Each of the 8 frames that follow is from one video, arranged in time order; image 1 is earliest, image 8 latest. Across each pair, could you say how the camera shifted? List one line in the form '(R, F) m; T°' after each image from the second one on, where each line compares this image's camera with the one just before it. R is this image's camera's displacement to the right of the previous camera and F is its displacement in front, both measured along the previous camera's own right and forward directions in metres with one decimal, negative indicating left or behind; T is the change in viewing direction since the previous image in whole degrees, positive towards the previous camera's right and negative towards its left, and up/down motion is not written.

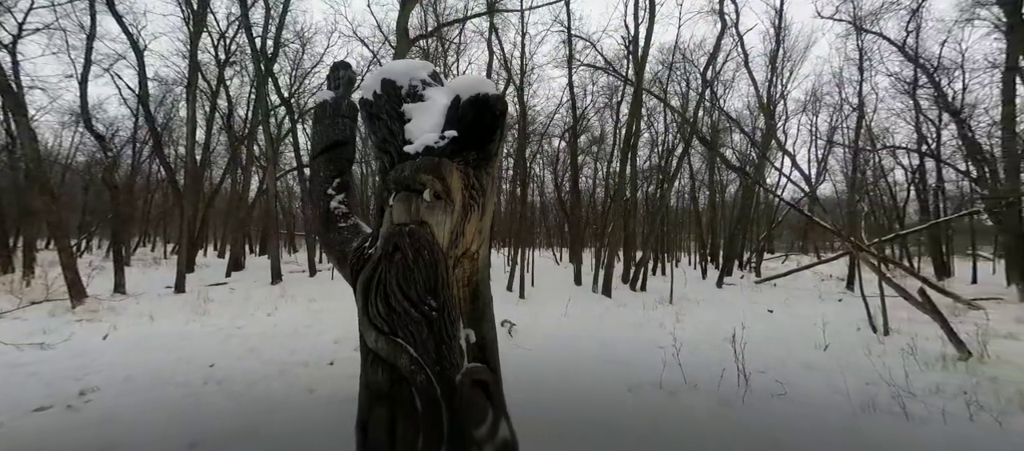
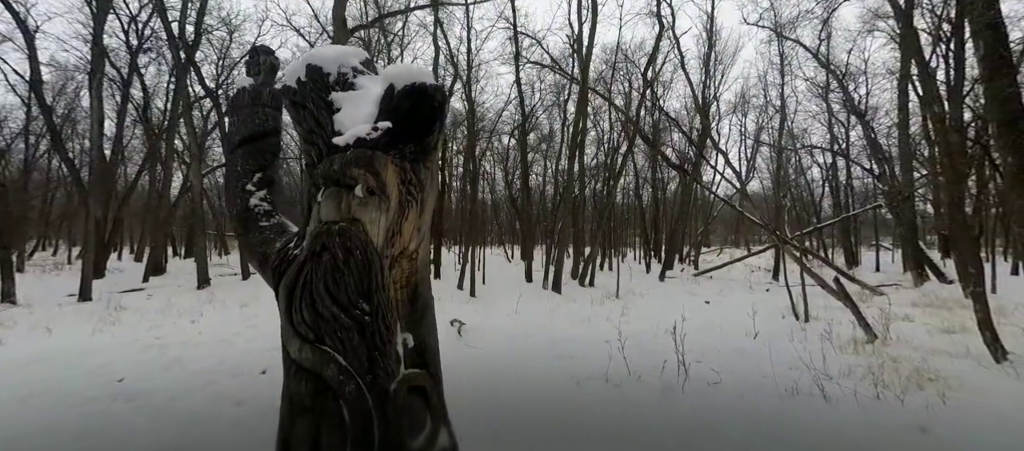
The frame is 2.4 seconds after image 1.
(+0.1, +0.1) m; +7°
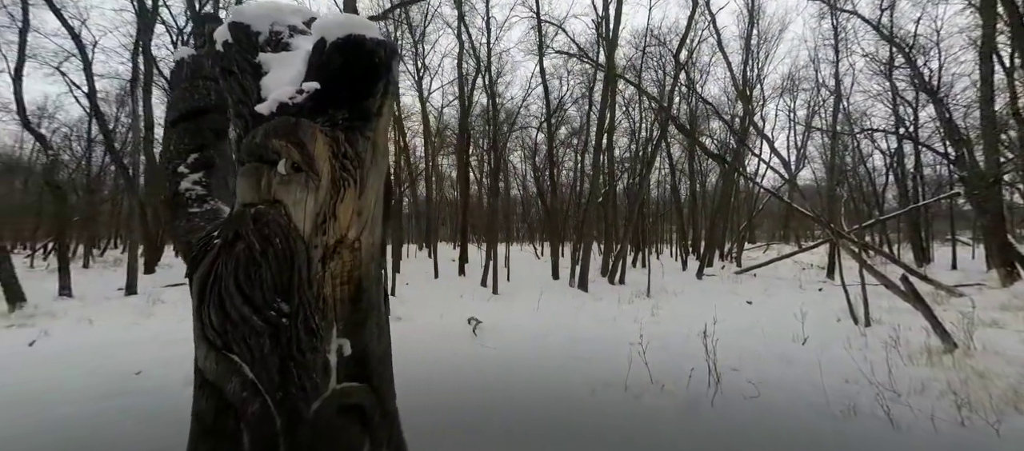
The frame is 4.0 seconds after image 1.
(+0.3, +0.4) m; -5°
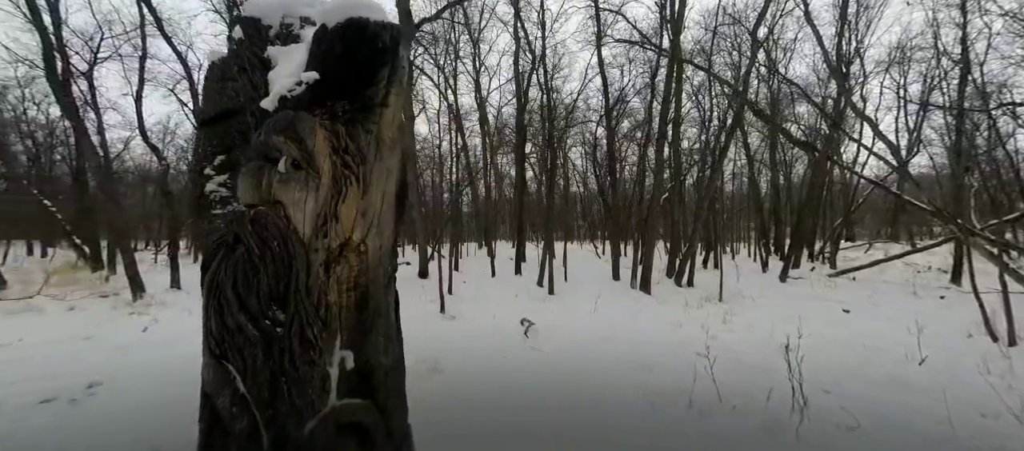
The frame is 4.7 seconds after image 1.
(+0.2, +0.3) m; -9°
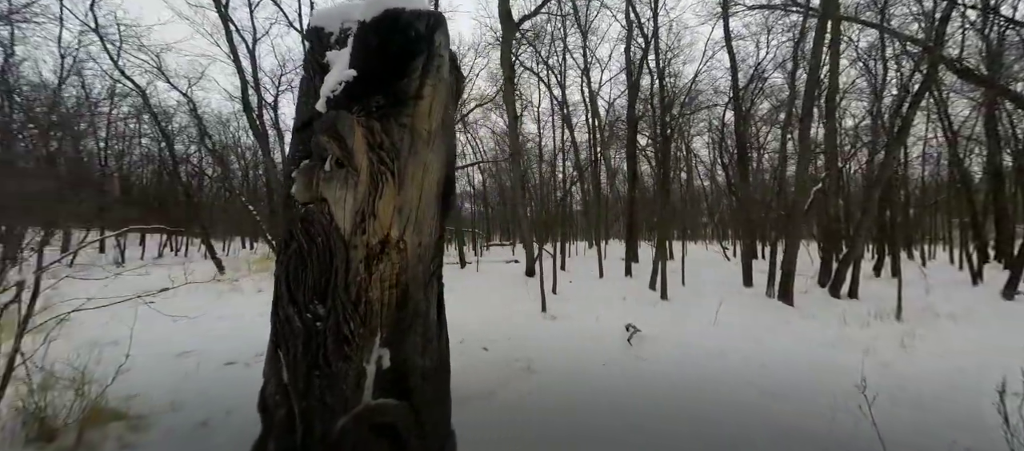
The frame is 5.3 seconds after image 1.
(+0.3, +0.2) m; -17°
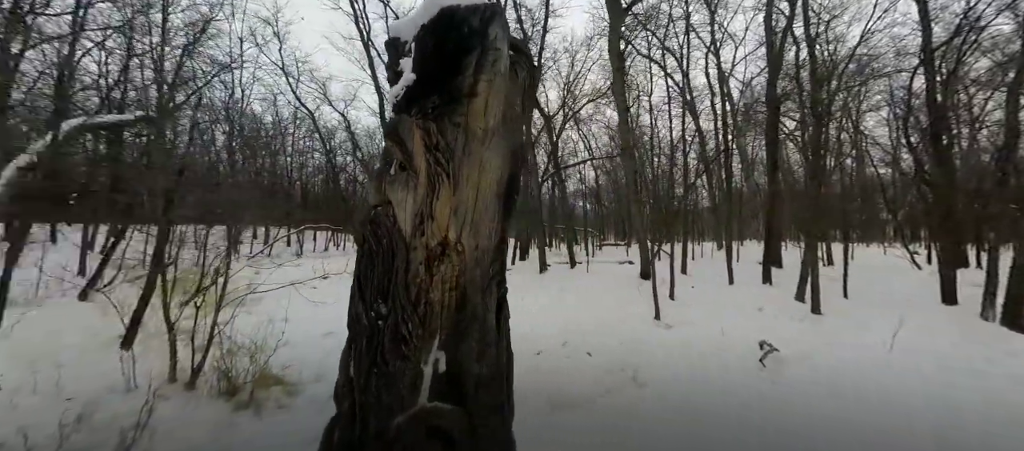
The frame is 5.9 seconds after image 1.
(+0.2, +0.2) m; -18°
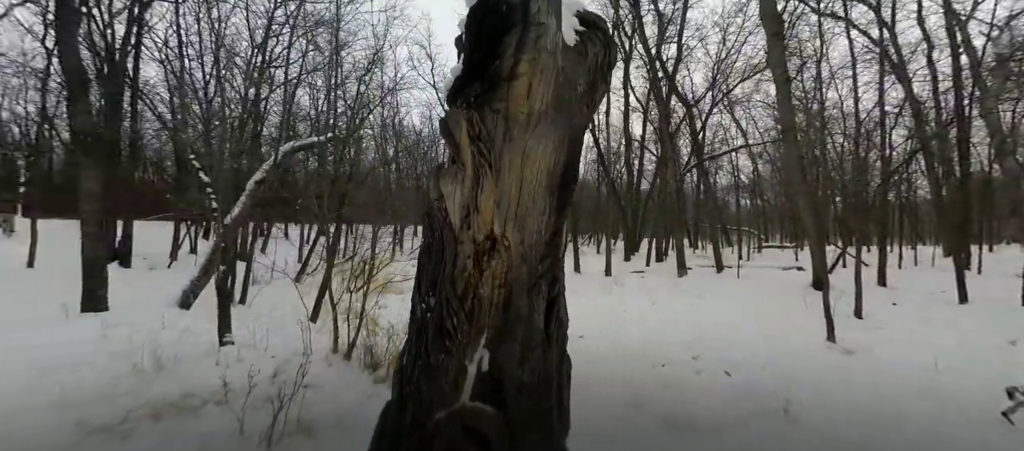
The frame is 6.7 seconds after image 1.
(+0.3, +0.2) m; -21°
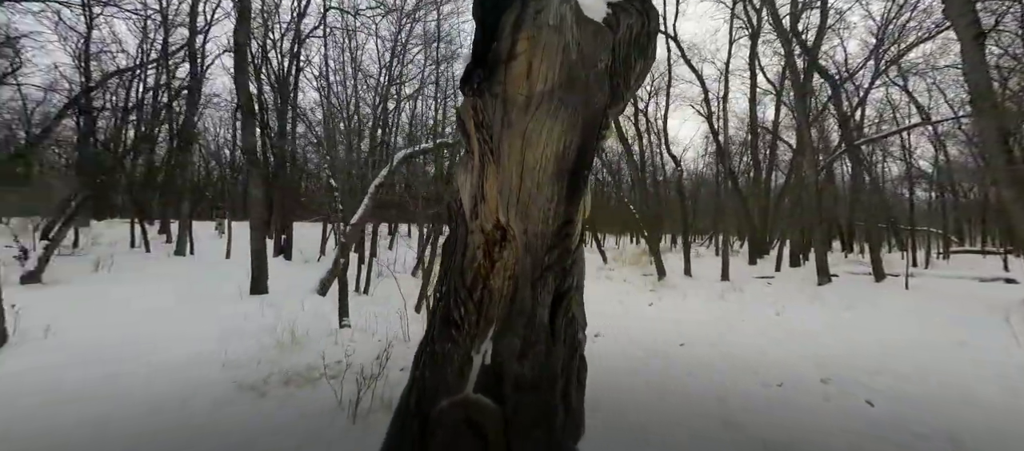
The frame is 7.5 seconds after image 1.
(+0.4, +0.1) m; -16°
